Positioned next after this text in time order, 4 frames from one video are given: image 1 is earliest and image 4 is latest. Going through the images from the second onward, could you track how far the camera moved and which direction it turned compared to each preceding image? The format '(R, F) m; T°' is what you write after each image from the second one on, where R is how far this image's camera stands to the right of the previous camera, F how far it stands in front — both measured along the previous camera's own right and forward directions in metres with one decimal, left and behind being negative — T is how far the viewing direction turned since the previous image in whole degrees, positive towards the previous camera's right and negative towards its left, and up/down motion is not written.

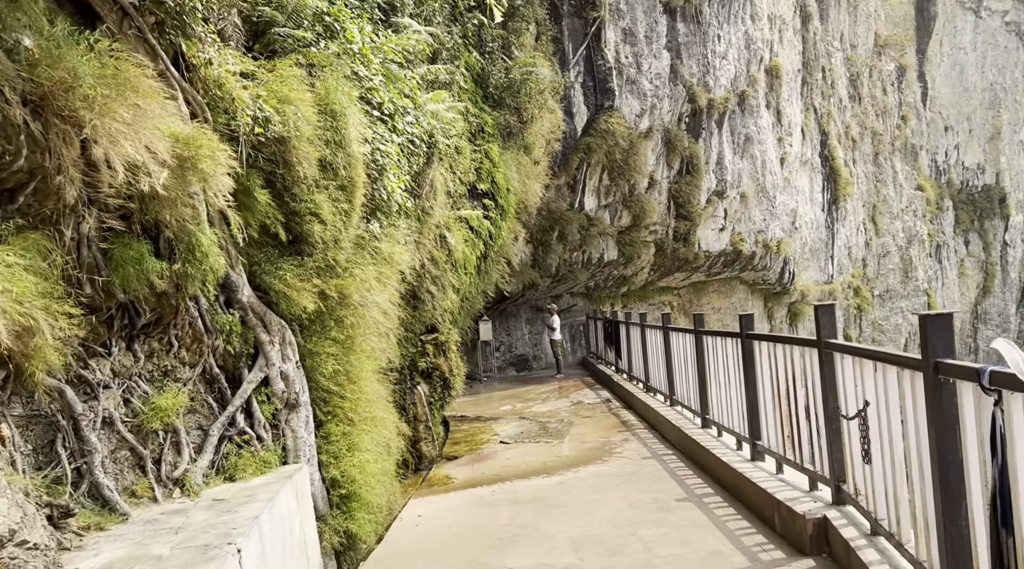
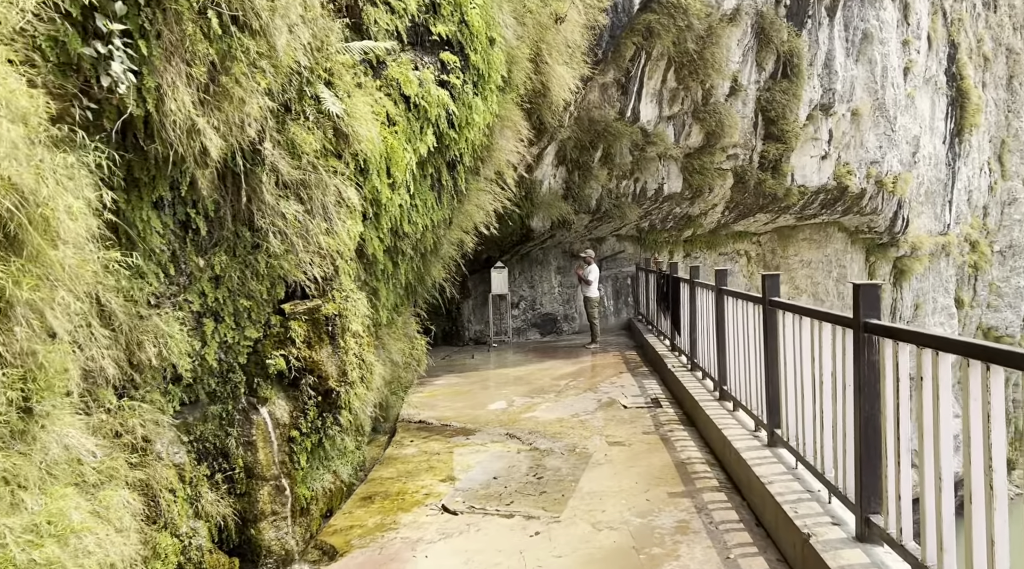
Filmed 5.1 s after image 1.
(+0.5, +4.2) m; -4°
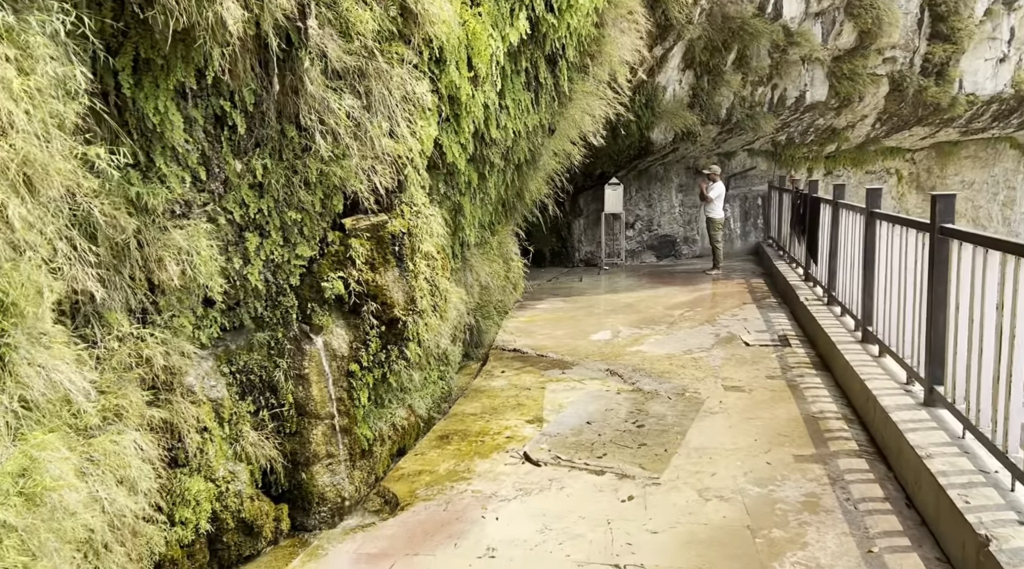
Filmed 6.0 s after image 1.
(+0.1, +0.7) m; -8°
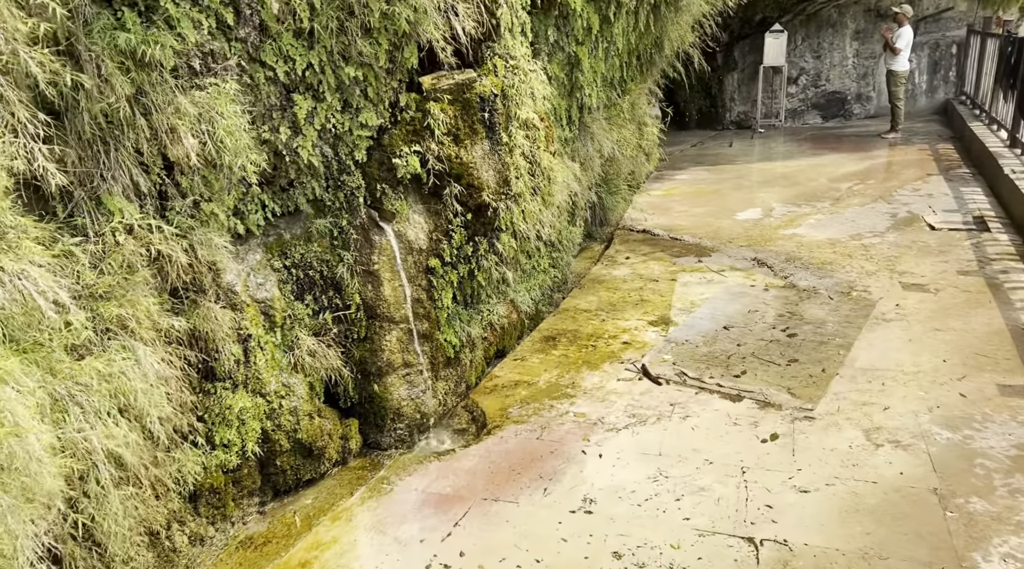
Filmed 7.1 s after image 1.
(+0.1, +0.7) m; -10°
